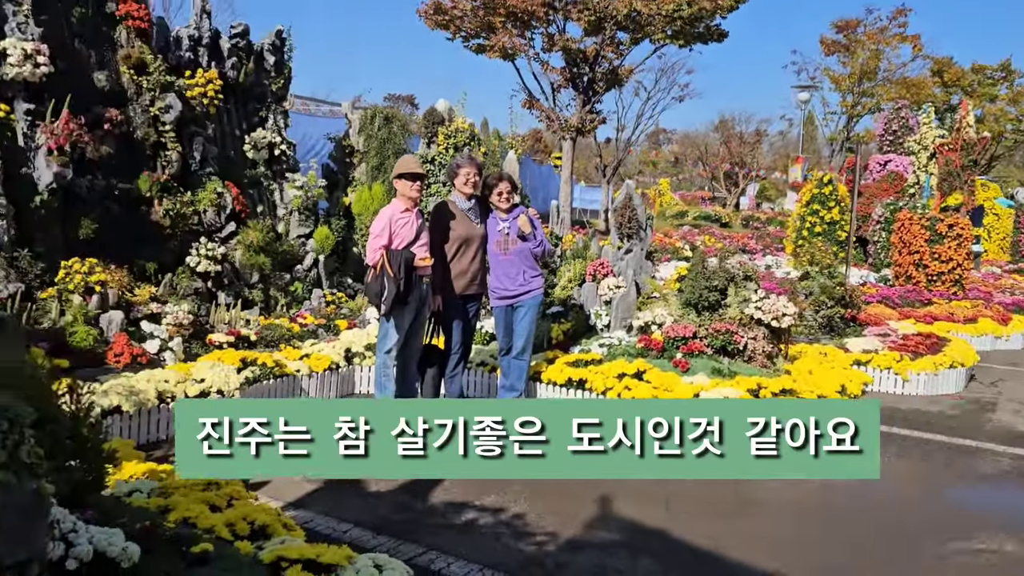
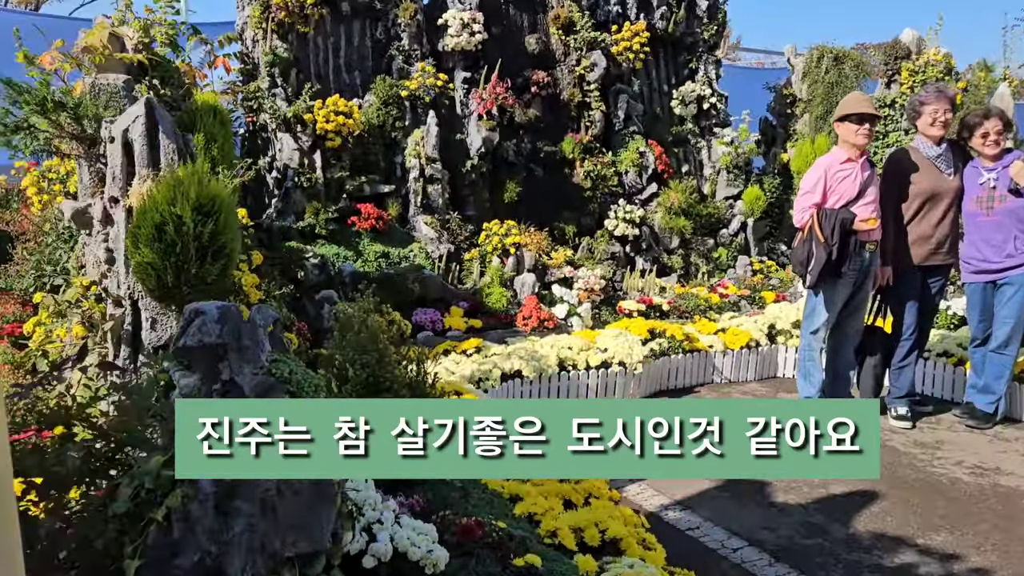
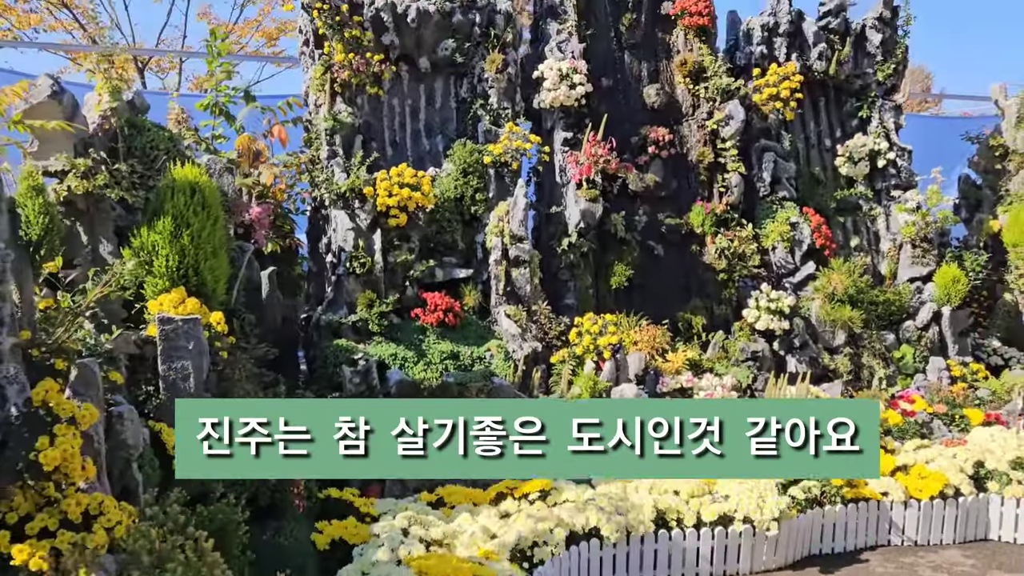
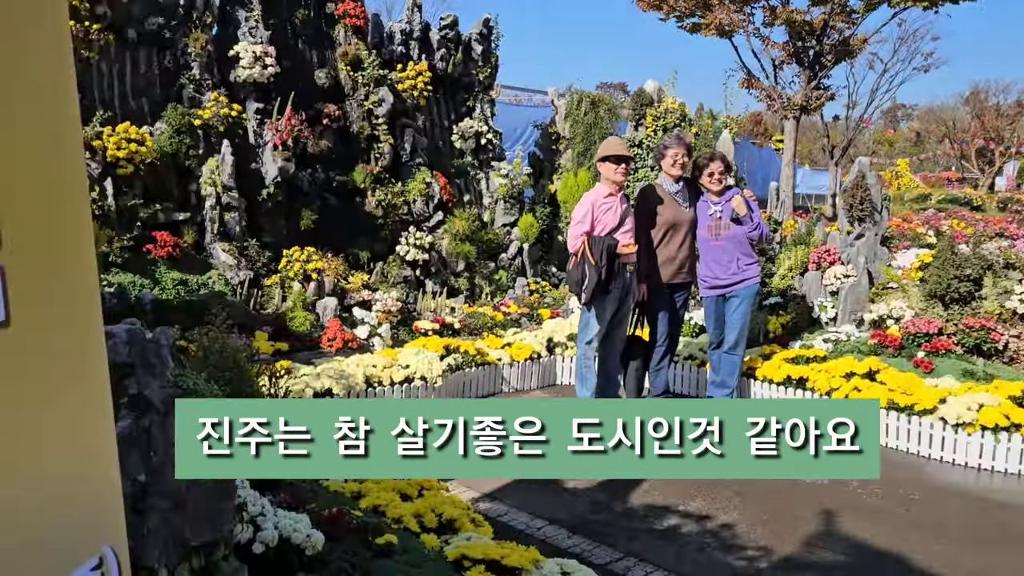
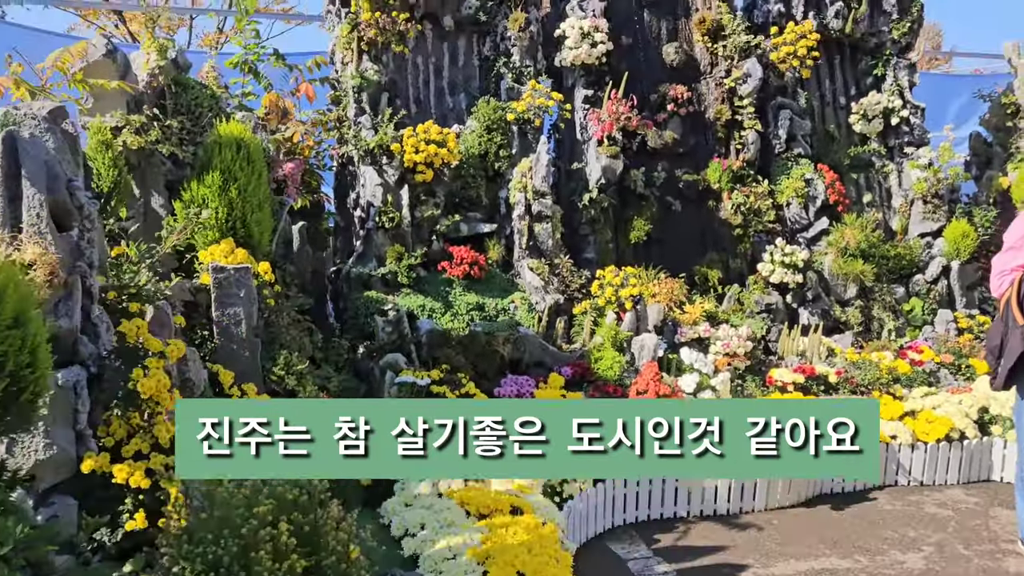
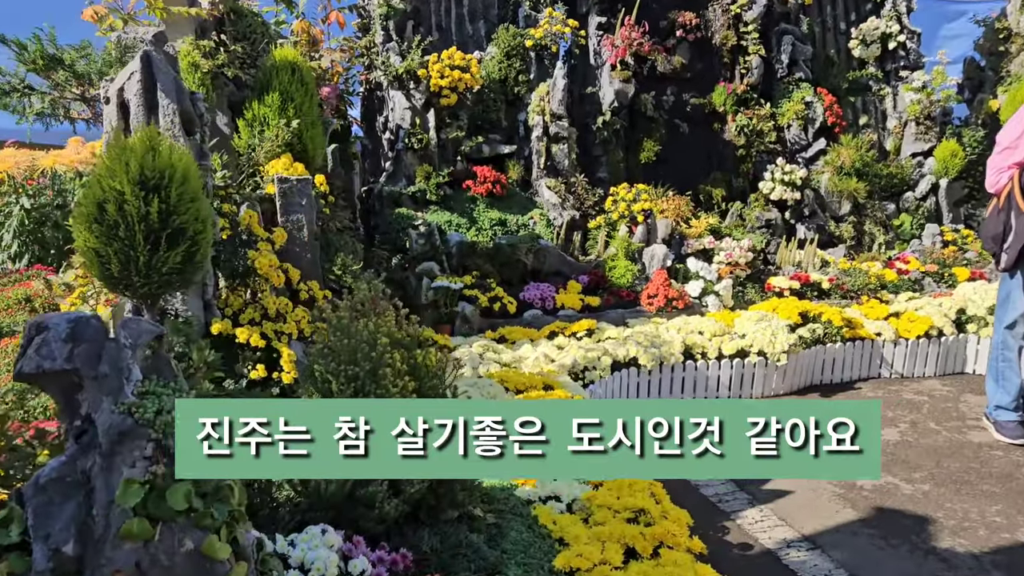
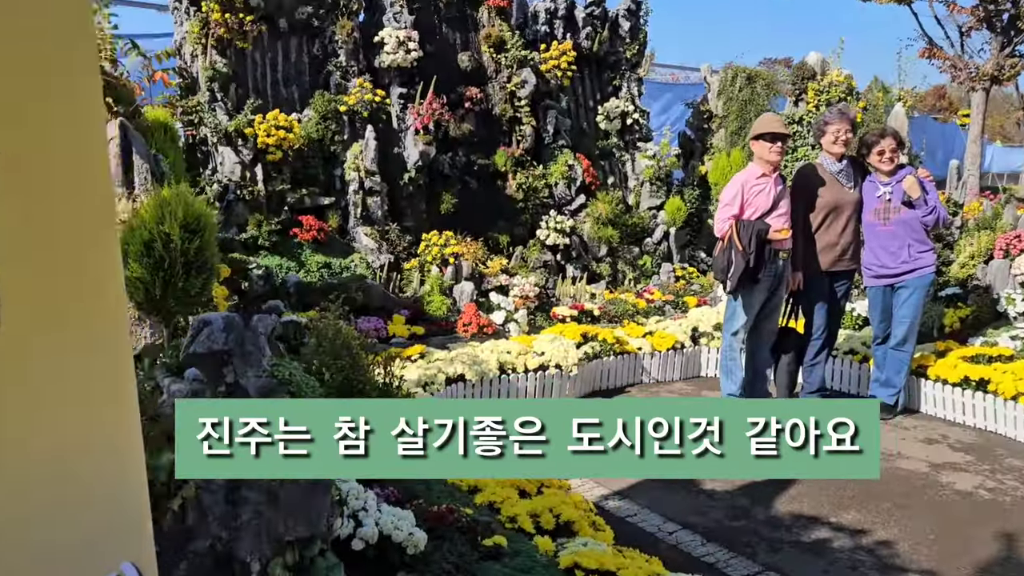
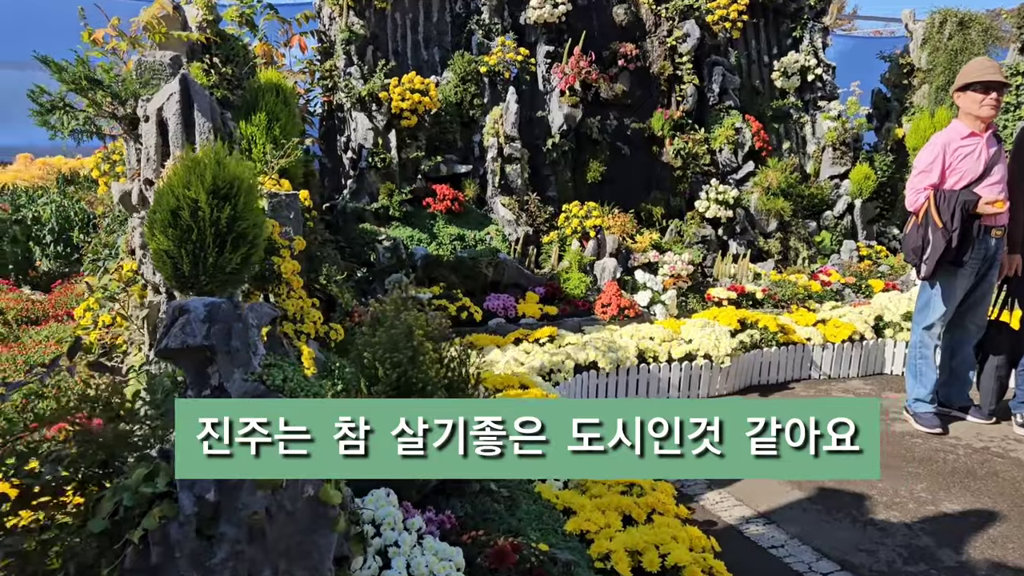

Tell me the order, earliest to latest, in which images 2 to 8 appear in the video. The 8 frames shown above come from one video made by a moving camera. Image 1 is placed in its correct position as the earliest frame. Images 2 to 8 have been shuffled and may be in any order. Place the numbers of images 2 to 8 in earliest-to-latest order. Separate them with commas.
4, 7, 2, 8, 6, 5, 3
